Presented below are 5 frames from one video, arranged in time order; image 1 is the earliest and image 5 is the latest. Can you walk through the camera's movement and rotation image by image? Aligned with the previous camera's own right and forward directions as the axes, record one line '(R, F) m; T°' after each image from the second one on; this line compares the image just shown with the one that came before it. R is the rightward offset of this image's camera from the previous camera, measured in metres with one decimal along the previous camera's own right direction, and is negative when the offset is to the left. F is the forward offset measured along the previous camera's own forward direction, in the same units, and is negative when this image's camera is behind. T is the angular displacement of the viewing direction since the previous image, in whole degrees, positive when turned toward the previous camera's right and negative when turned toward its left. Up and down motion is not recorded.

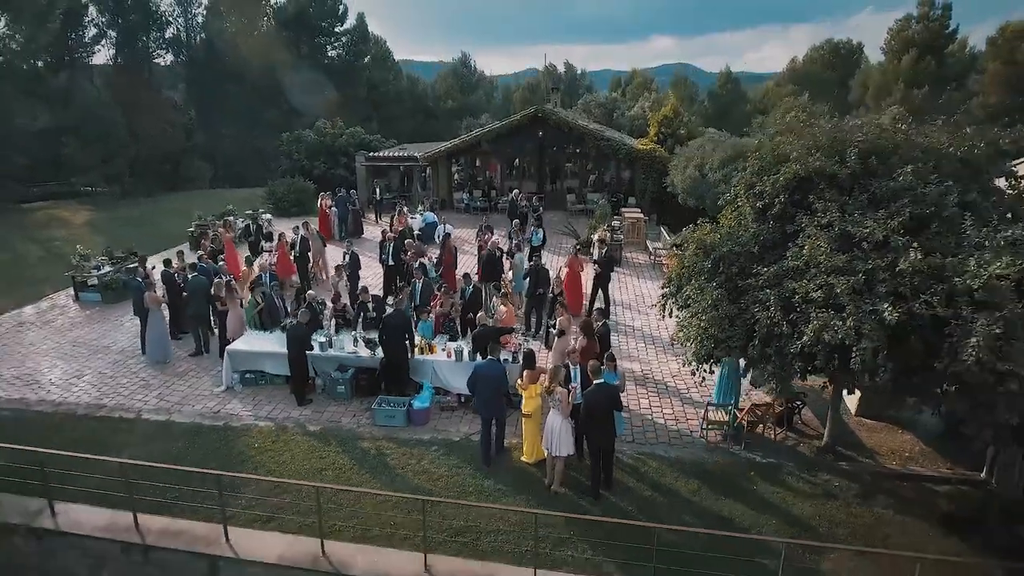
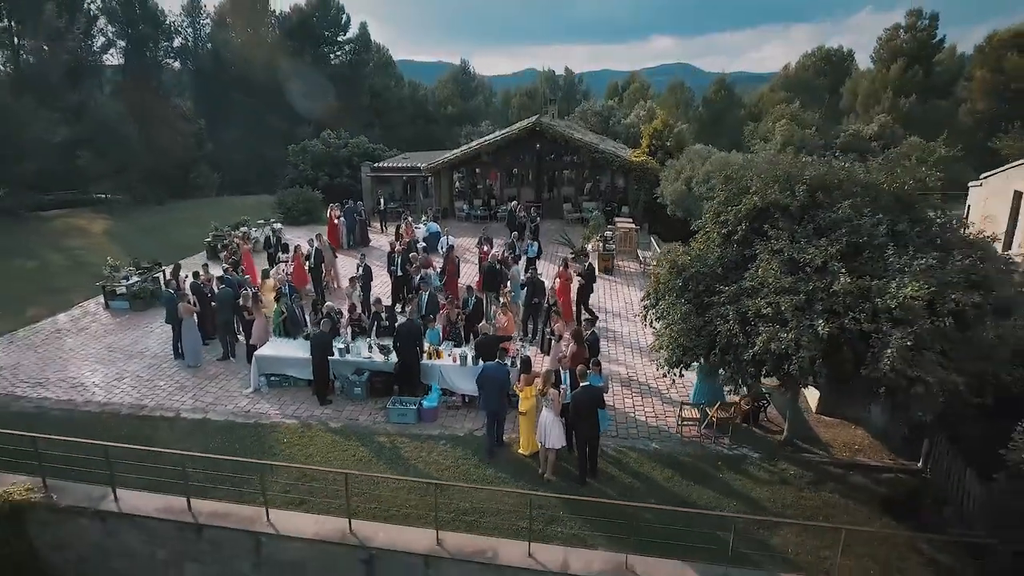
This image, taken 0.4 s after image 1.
(0.0, -0.9) m; 0°
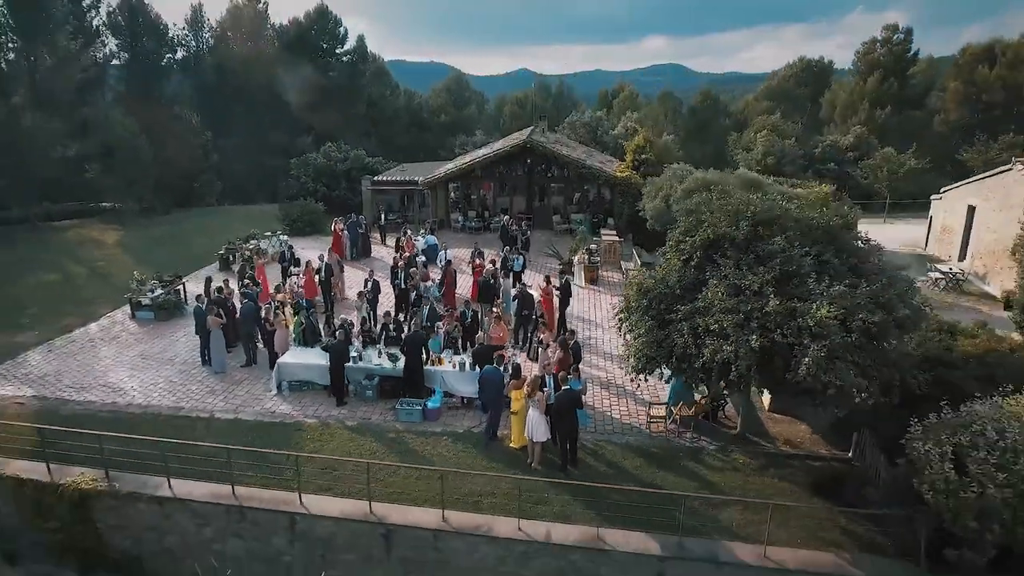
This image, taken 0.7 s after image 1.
(0.0, -1.2) m; +1°
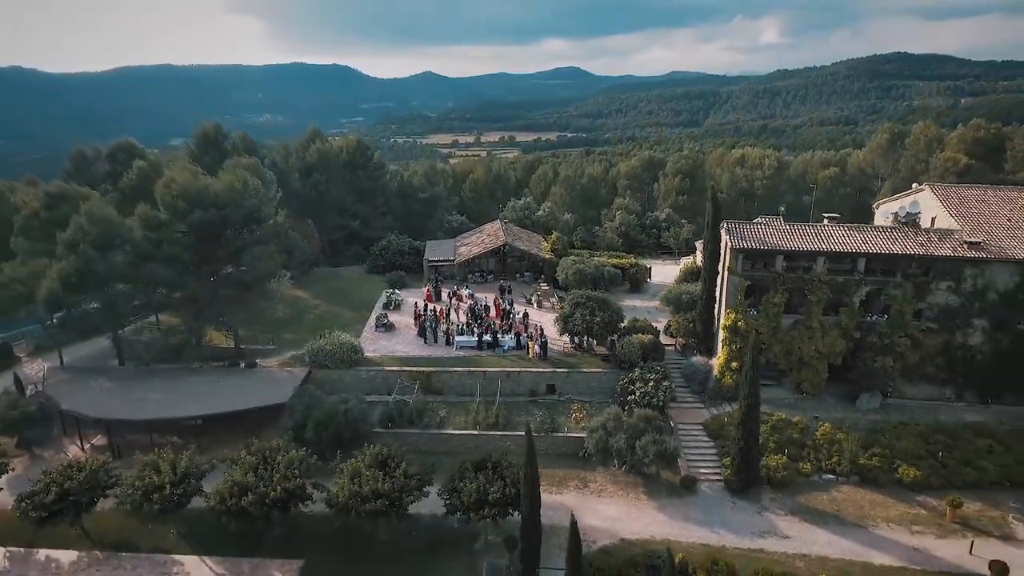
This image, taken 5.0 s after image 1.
(-5.2, -23.4) m; +8°
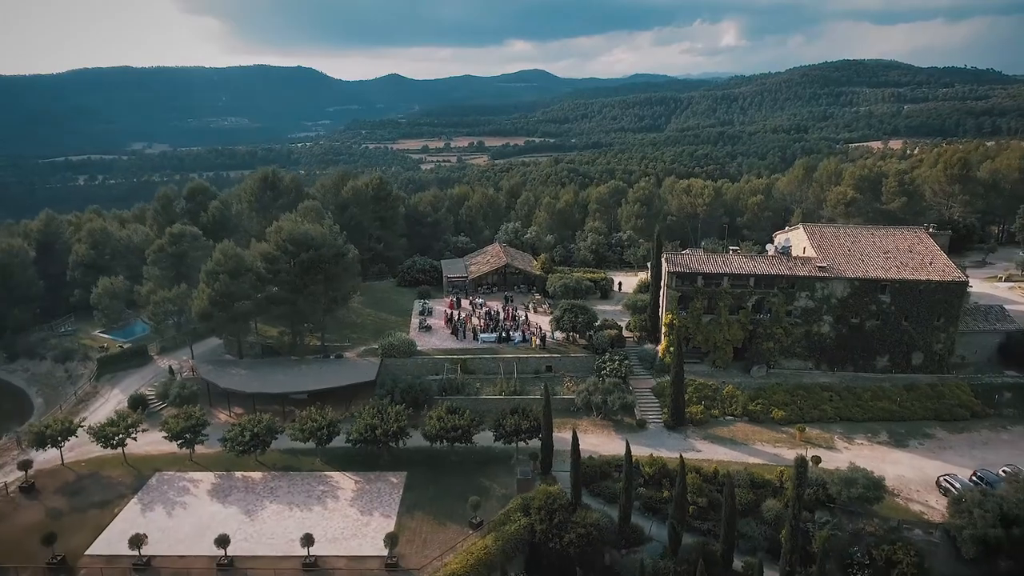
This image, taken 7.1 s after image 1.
(-3.0, -13.9) m; +3°
